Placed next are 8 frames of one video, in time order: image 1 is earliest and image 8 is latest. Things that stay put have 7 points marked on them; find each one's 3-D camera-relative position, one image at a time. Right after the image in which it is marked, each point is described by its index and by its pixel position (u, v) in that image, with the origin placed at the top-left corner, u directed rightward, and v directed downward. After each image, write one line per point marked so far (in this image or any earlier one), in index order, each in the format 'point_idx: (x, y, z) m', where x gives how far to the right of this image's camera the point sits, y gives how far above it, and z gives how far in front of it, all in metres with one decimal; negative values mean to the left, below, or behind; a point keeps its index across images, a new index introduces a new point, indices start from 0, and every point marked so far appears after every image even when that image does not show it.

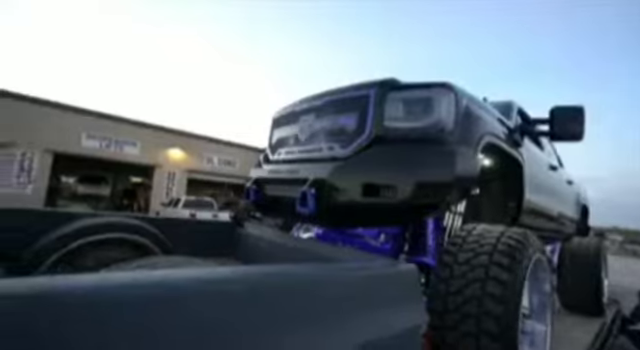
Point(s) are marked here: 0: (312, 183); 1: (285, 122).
0: (-0.1, 0.0, +2.0) m
1: (-0.3, +0.4, +2.5) m
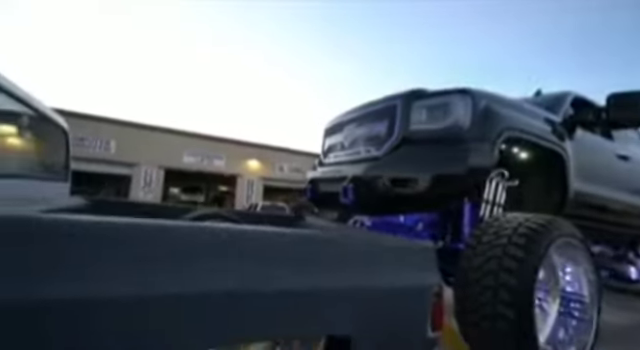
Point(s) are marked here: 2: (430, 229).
0: (+0.2, 0.0, +2.4) m
1: (+0.1, +0.4, +3.0) m
2: (+0.8, -0.4, +2.4) m
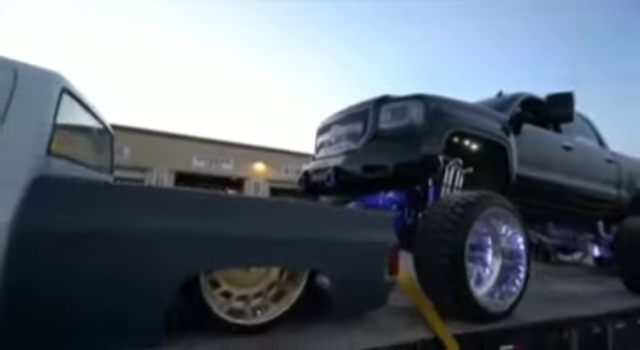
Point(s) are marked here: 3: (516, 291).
0: (+0.1, +0.1, +3.0) m
1: (0.0, +0.5, +3.6) m
2: (+0.7, -0.3, +2.9) m
3: (+1.5, -0.9, +2.7) m
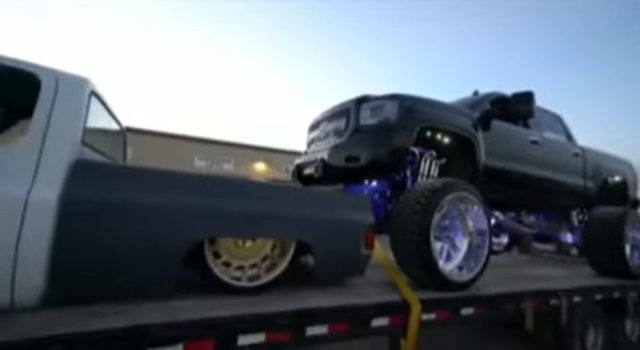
0: (0.0, +0.1, +3.4) m
1: (-0.1, +0.6, +3.9) m
2: (+0.6, -0.2, +3.3) m
3: (+1.4, -0.8, +3.1) m
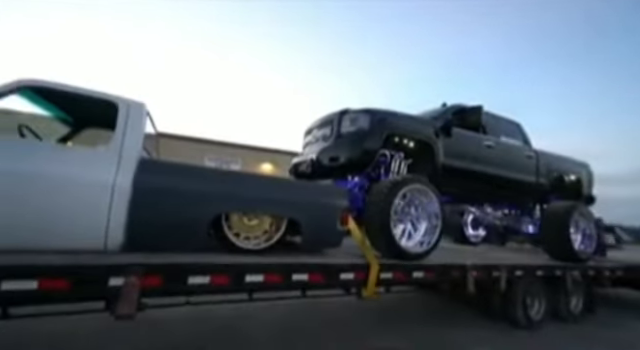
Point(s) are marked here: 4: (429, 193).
0: (-0.1, +0.2, +4.2) m
1: (-0.2, +0.6, +4.8) m
2: (+0.5, -0.2, +4.2) m
3: (+1.3, -0.8, +4.0) m
4: (+1.3, -0.2, +4.0) m
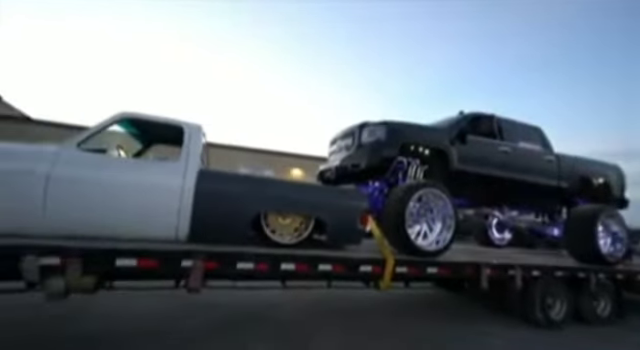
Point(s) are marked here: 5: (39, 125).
0: (+0.2, +0.1, +4.7) m
1: (+0.2, +0.5, +5.3) m
2: (+0.8, -0.3, +4.6) m
3: (+1.6, -0.9, +4.3) m
4: (+1.6, -0.3, +4.4) m
5: (-12.4, +2.2, +15.0) m
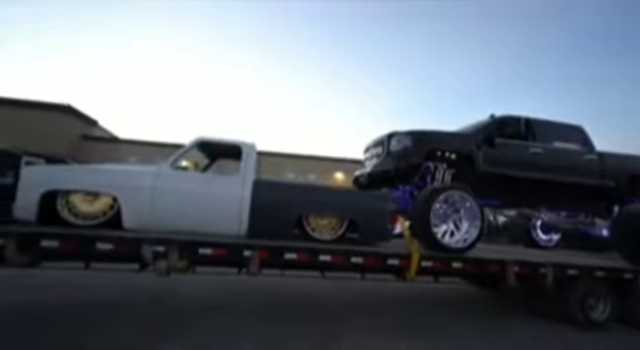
0: (+0.8, 0.0, +5.3) m
1: (+0.8, +0.4, +5.9) m
2: (+1.3, -0.3, +5.1) m
3: (+2.1, -0.9, +4.6) m
4: (+2.1, -0.3, +4.7) m
5: (-10.1, +1.6, +17.4) m
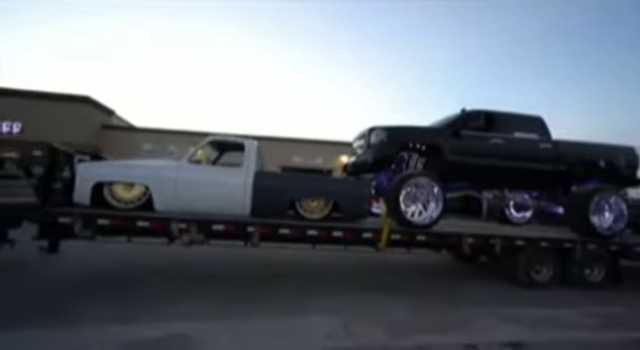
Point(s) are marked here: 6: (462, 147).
0: (+0.6, +0.2, +6.2) m
1: (+0.6, +0.7, +6.8) m
2: (+1.2, -0.1, +6.0) m
3: (+1.9, -0.7, +5.6) m
4: (+1.9, -0.1, +5.7) m
5: (-10.2, +2.5, +18.3) m
6: (+2.5, +0.5, +6.1) m
